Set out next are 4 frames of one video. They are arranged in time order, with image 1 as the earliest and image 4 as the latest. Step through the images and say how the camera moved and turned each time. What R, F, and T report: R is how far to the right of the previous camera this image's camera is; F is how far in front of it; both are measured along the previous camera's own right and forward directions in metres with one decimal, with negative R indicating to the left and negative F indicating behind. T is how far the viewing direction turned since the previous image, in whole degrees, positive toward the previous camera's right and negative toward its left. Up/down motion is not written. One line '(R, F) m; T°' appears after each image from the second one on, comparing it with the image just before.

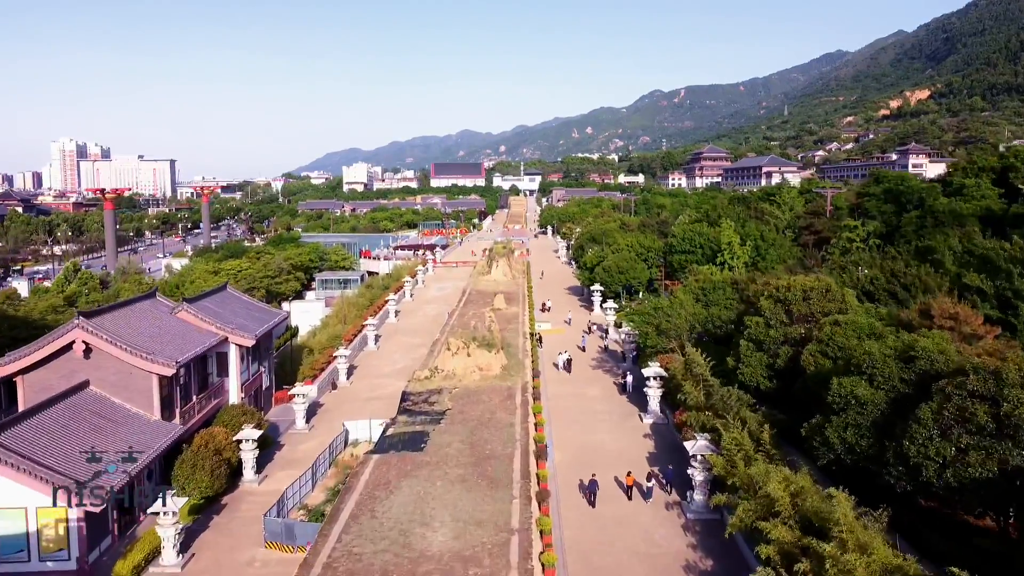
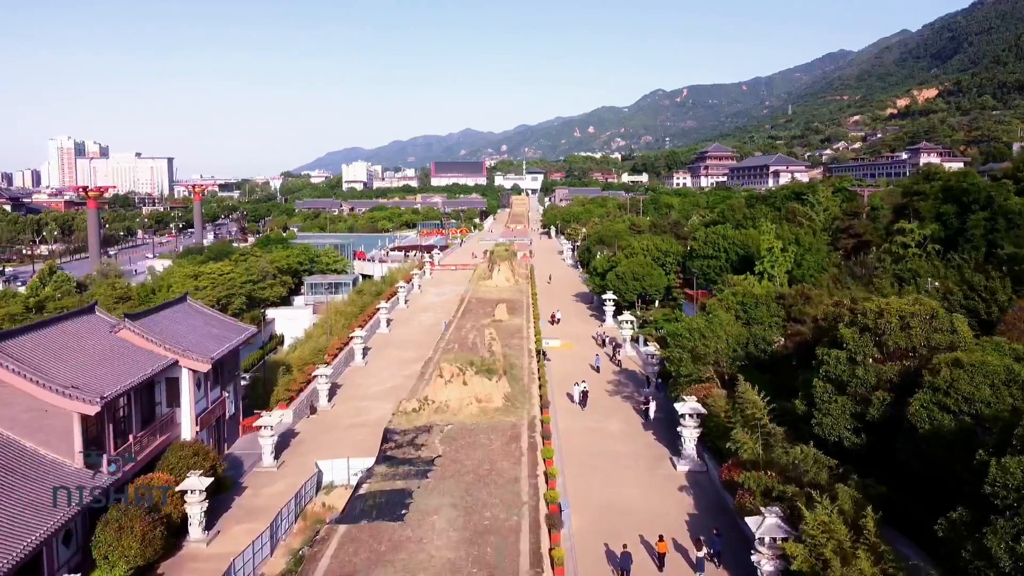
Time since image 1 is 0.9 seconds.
(-0.1, +2.8) m; 0°
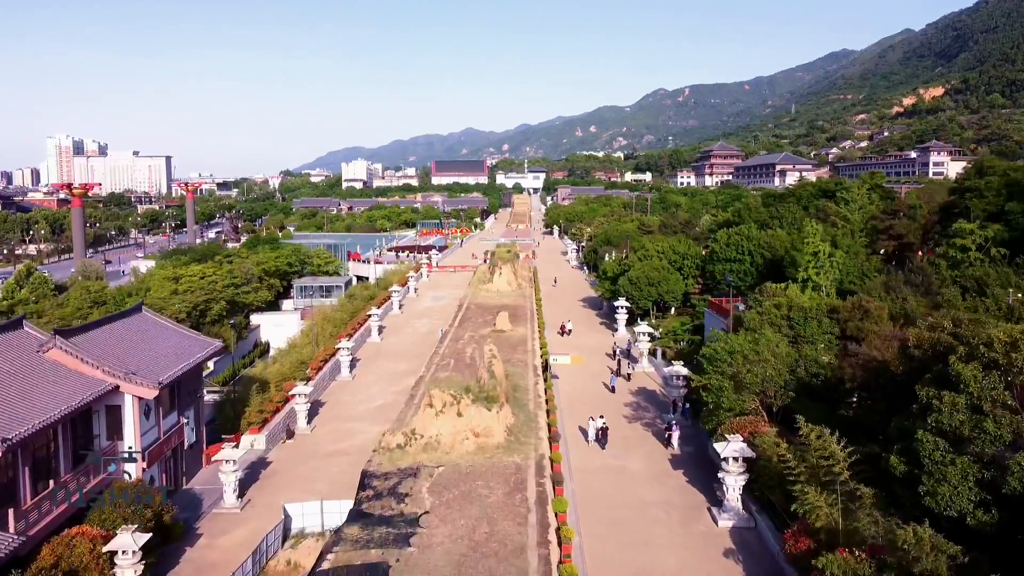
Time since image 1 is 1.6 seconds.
(0.0, +2.4) m; 0°
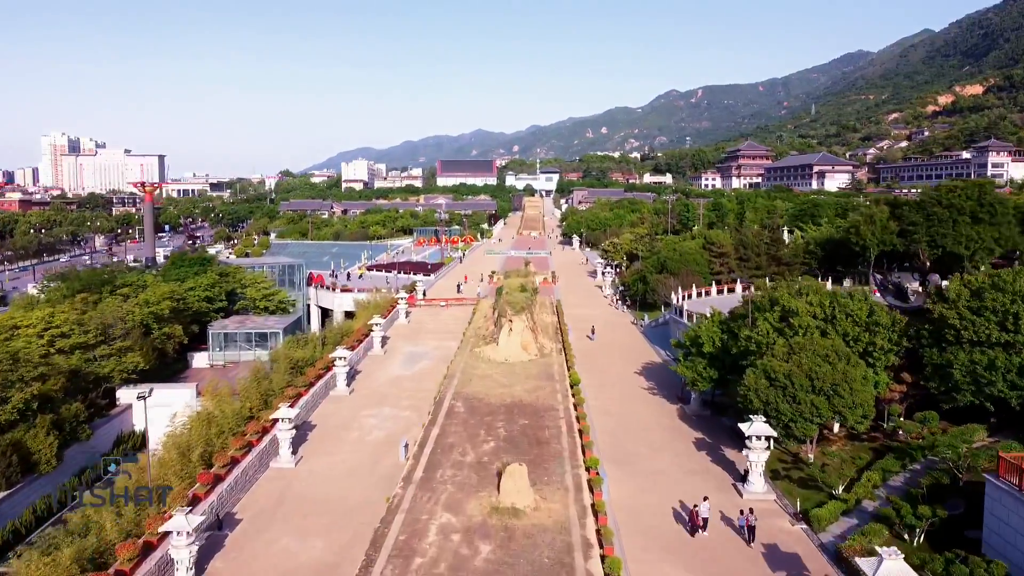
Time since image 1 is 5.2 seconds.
(-0.2, +12.0) m; -1°
